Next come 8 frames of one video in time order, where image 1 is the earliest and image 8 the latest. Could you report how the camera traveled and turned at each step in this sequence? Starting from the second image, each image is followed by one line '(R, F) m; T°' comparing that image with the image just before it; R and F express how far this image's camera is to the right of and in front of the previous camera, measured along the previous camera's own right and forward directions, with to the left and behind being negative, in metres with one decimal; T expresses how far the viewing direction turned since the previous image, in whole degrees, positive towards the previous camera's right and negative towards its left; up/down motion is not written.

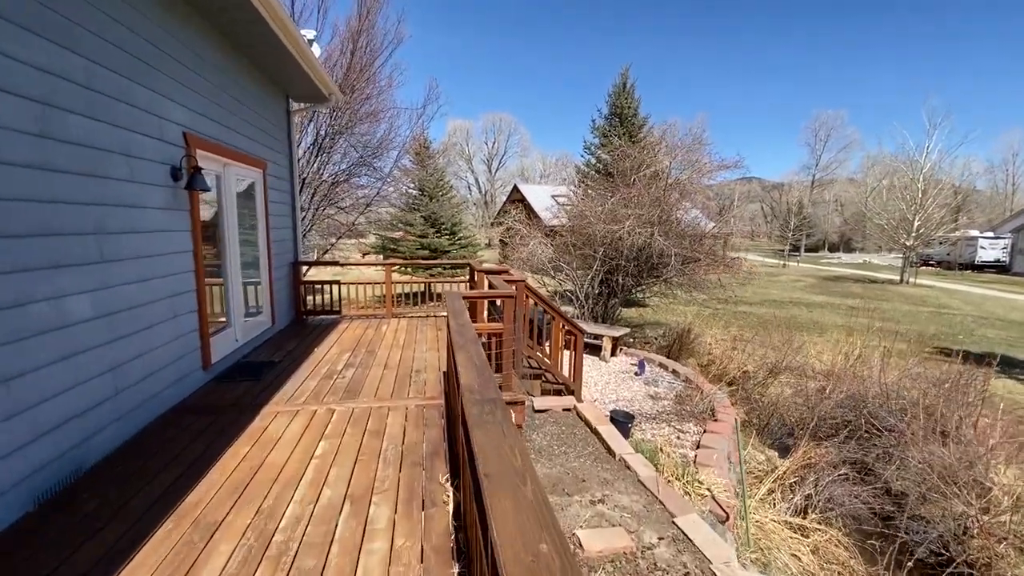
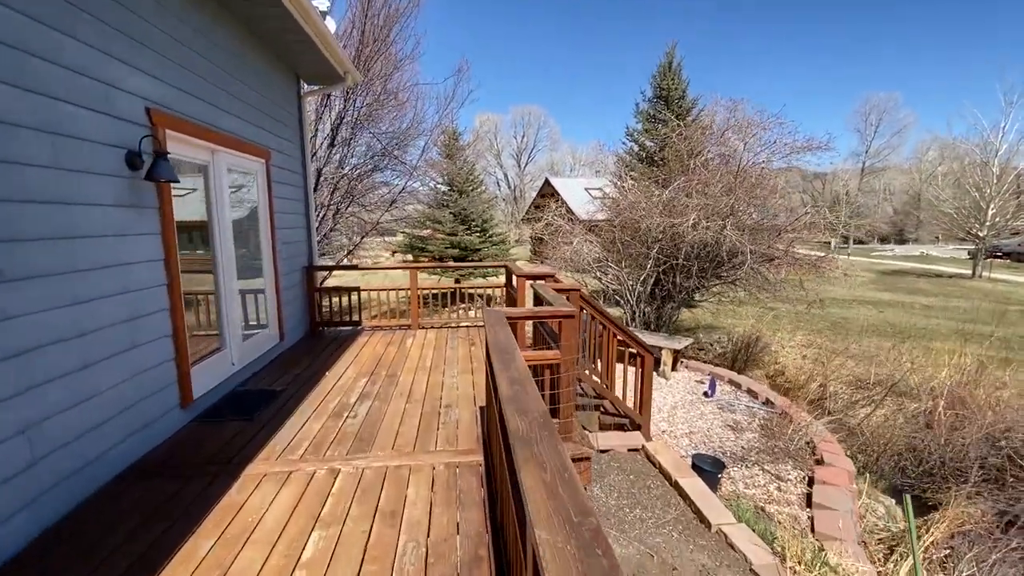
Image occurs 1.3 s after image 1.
(-0.2, +0.9) m; -3°
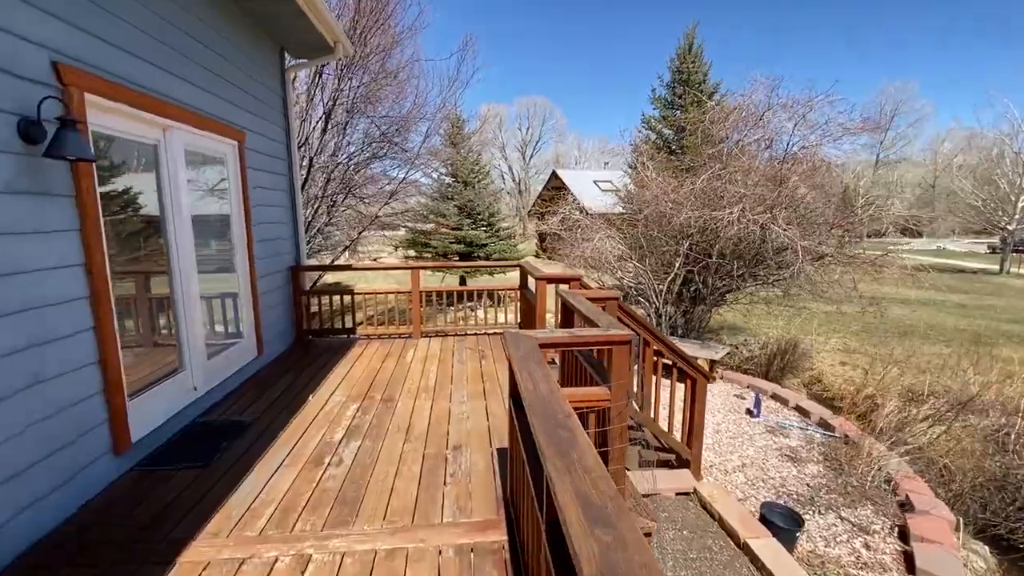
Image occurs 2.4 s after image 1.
(-0.1, +0.7) m; 0°
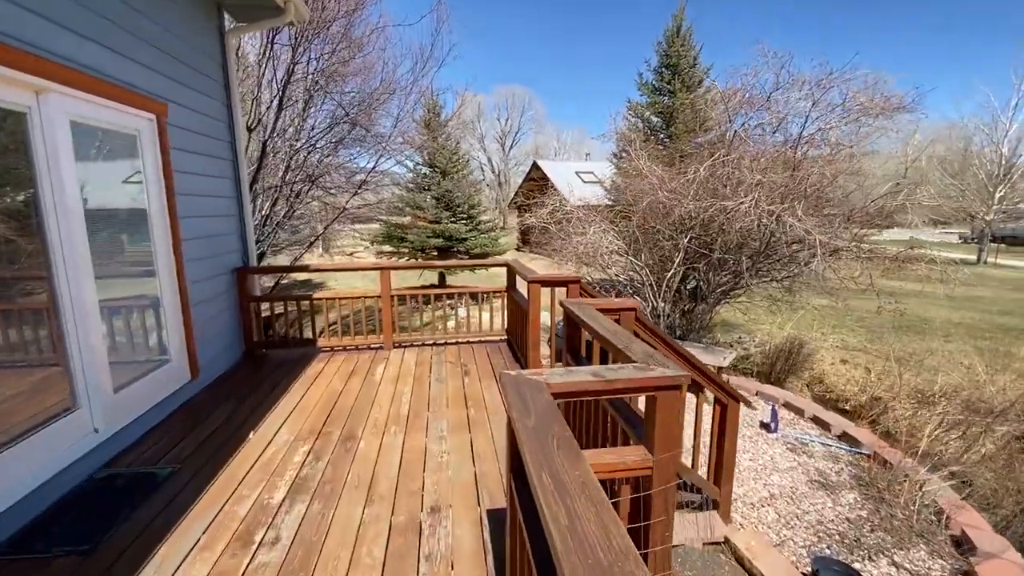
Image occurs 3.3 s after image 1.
(-0.1, +0.6) m; +2°
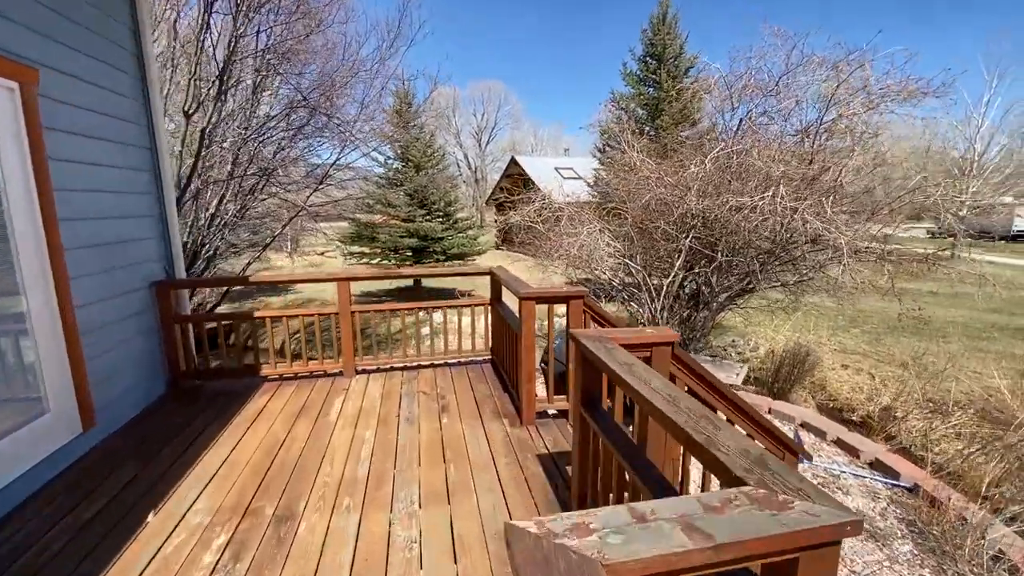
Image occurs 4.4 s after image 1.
(-0.1, +0.7) m; +3°
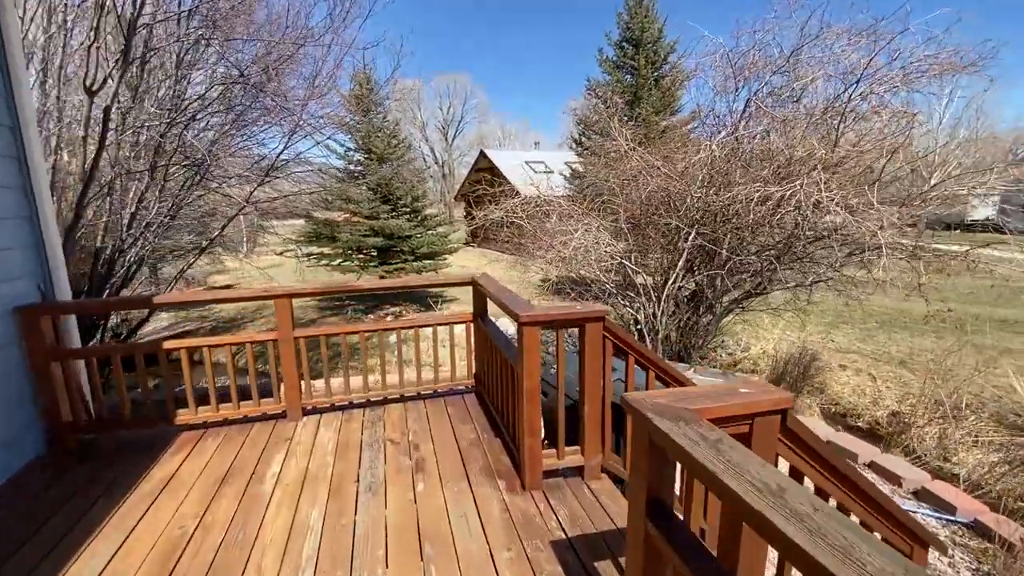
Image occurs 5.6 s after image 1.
(-0.1, +0.7) m; +4°
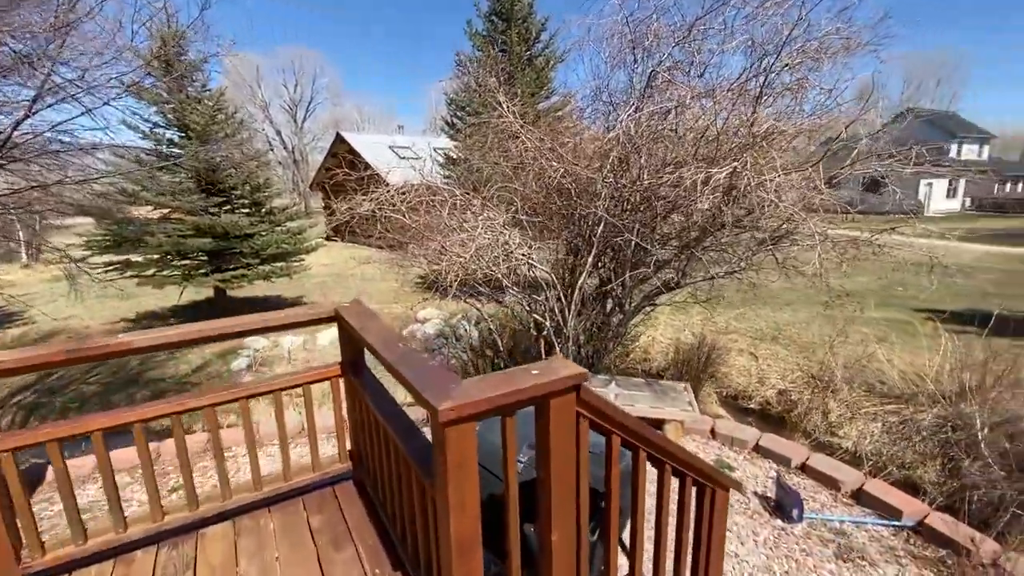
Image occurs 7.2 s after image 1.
(-0.1, +0.9) m; +15°
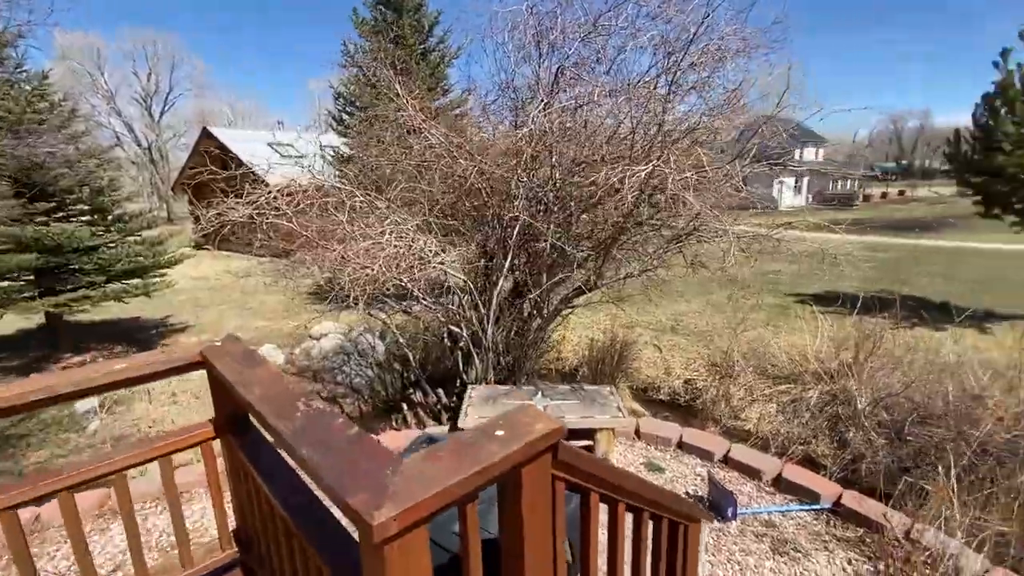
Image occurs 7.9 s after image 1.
(-0.1, +0.3) m; +12°
